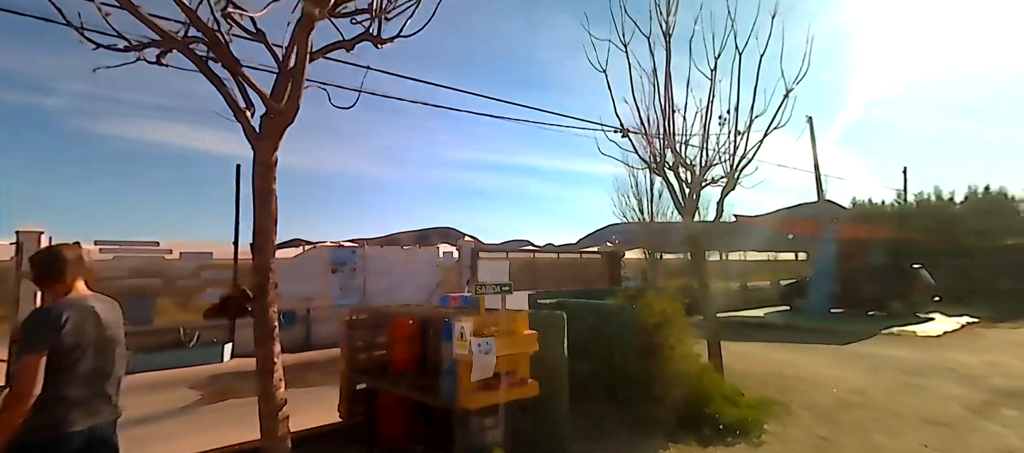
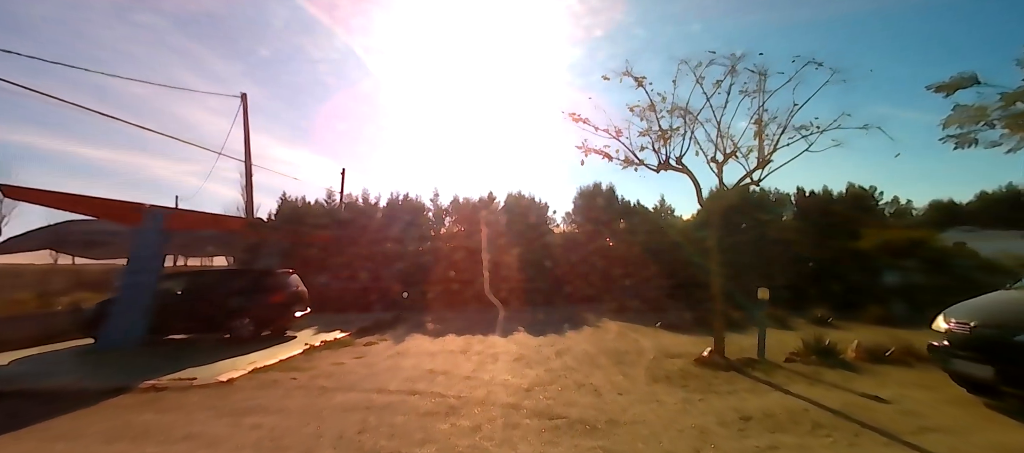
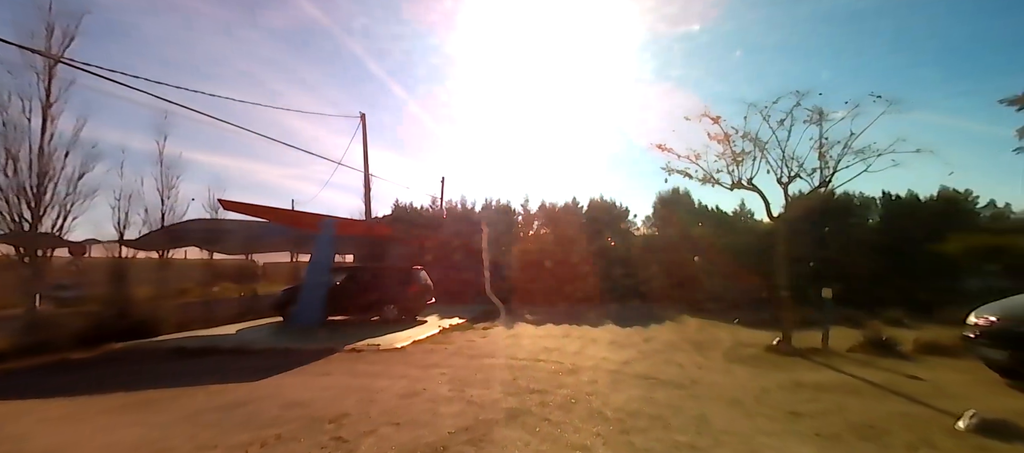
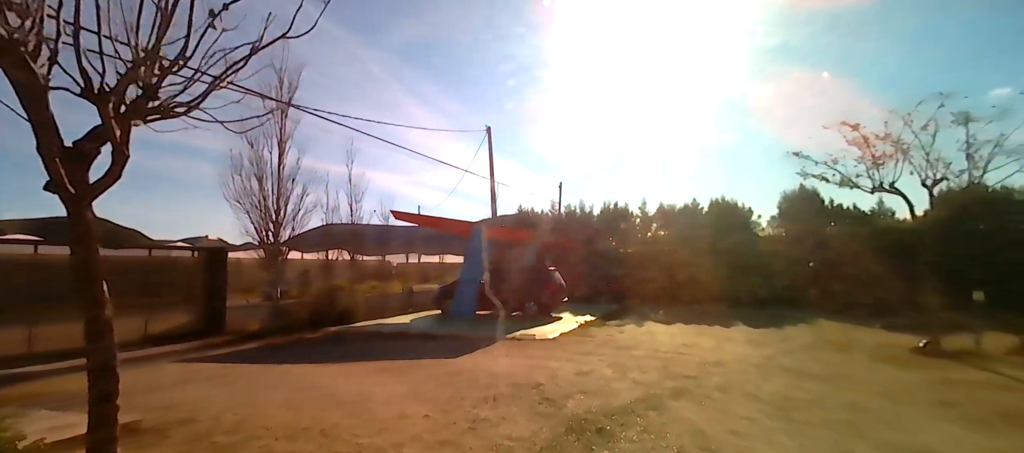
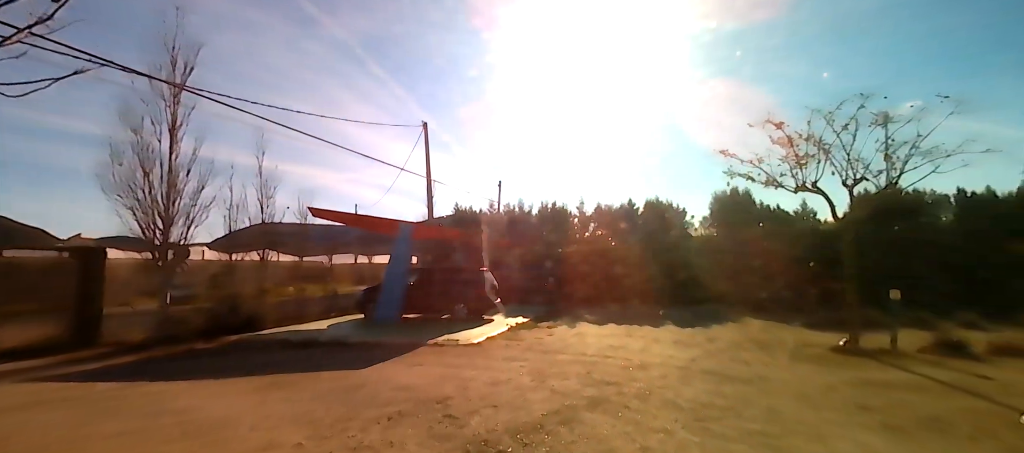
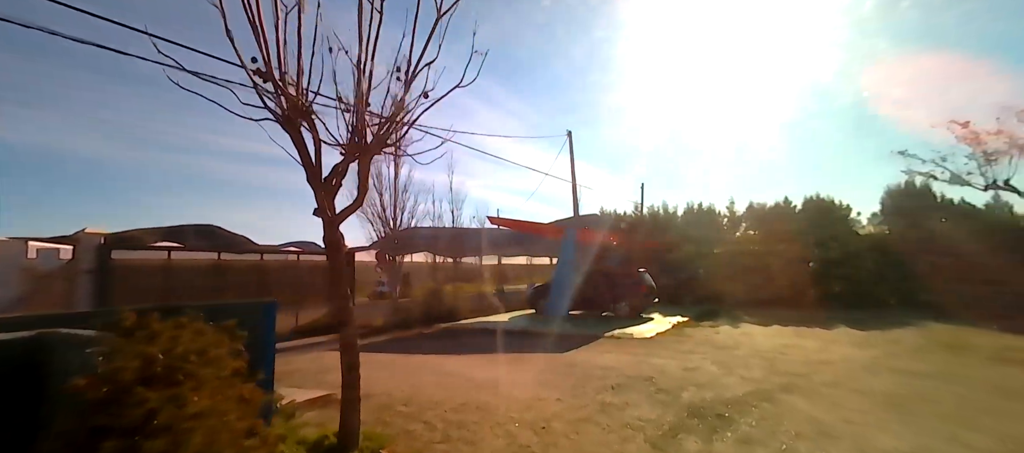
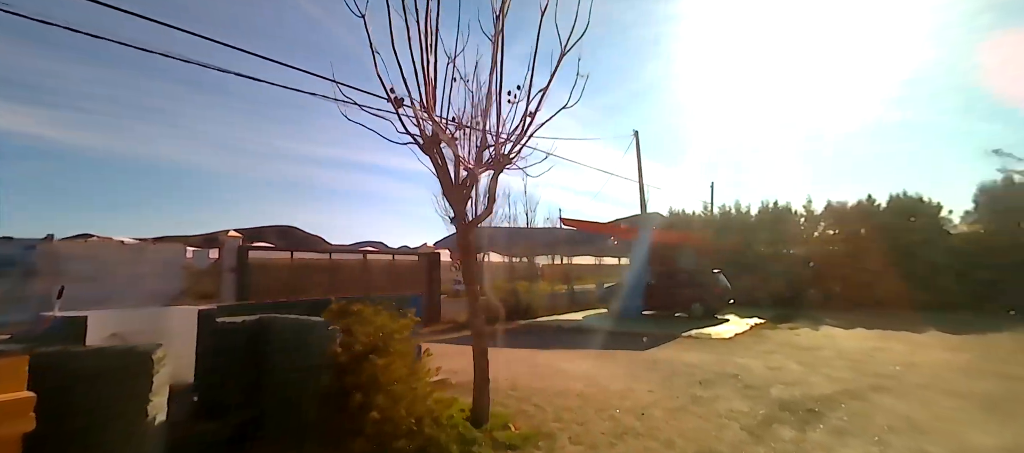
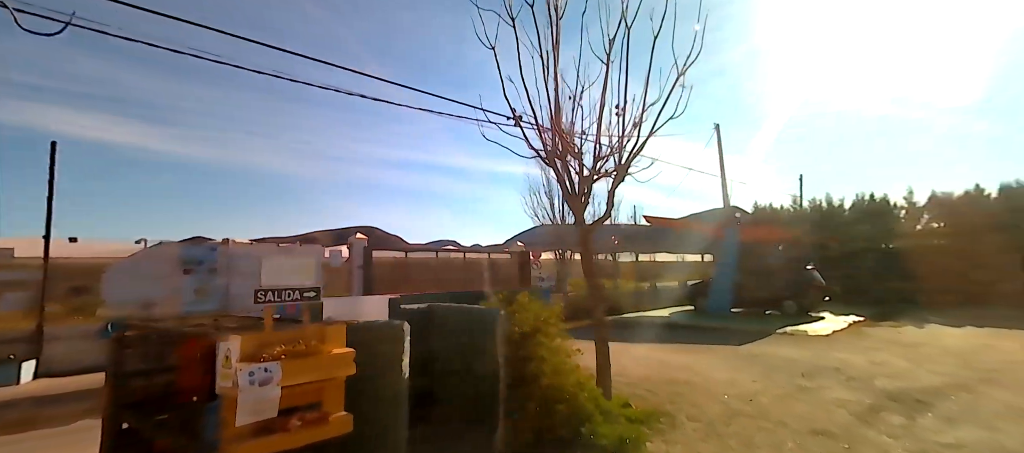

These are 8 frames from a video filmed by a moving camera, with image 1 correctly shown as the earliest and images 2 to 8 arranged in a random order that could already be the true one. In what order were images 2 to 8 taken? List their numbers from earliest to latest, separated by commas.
8, 7, 6, 4, 5, 3, 2
